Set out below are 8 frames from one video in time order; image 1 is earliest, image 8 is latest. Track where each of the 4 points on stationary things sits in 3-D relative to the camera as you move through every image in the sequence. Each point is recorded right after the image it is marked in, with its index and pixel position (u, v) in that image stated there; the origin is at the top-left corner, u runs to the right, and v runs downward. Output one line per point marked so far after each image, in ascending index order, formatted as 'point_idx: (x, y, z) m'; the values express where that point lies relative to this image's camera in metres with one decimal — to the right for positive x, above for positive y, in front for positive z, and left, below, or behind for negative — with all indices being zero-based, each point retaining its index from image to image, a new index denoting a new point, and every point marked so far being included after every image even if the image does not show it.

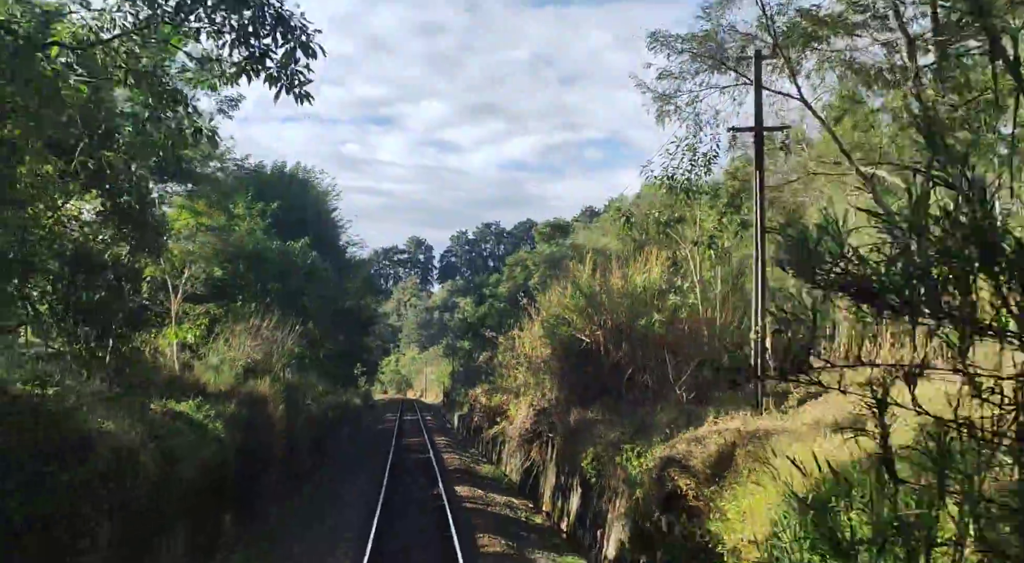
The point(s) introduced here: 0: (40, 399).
0: (-5.5, -1.4, +10.1) m
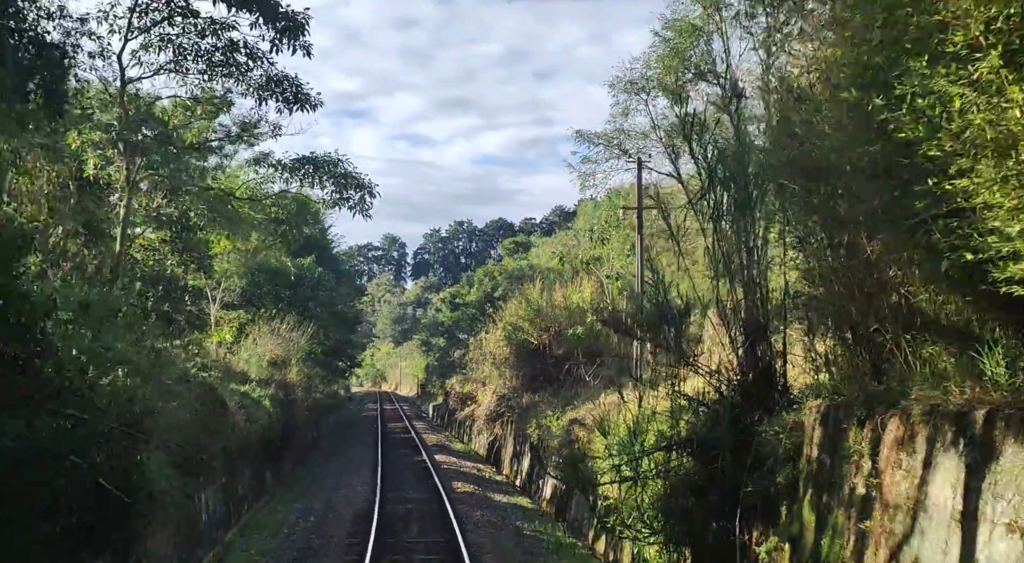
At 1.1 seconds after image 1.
0: (-6.2, -1.9, +17.0) m
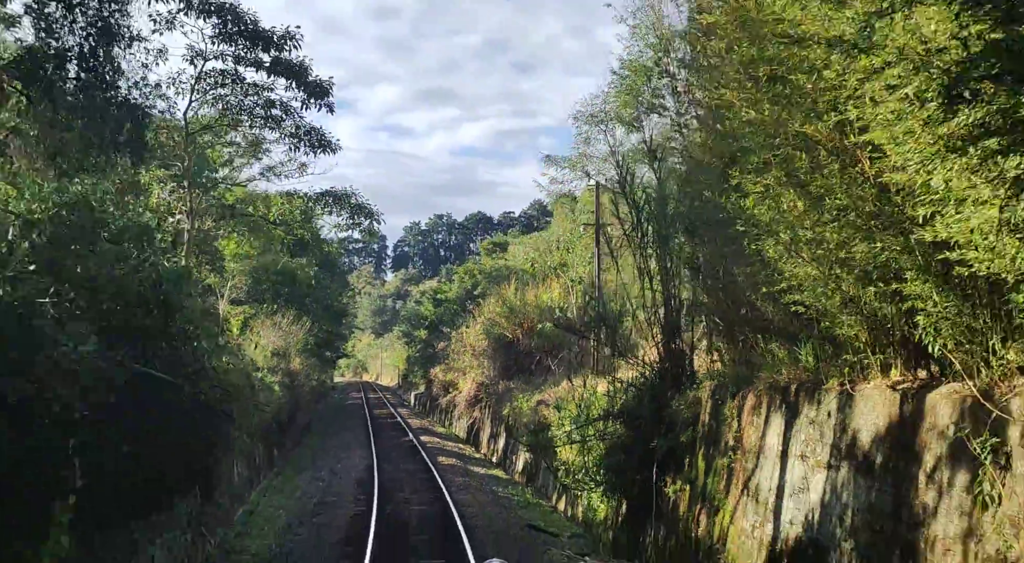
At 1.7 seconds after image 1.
0: (-6.7, -2.0, +20.6) m
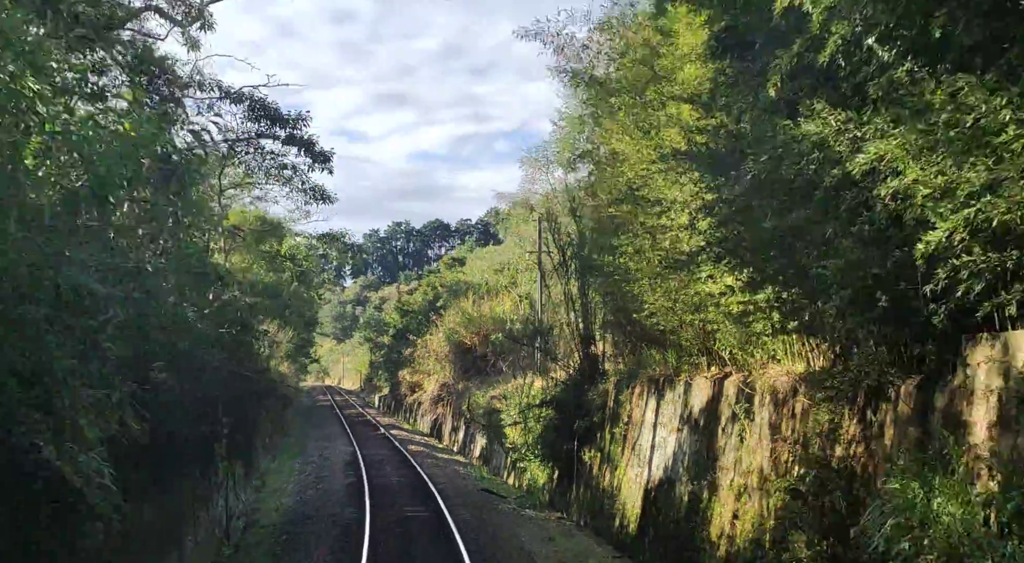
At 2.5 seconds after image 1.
0: (-8.0, -2.6, +25.4) m
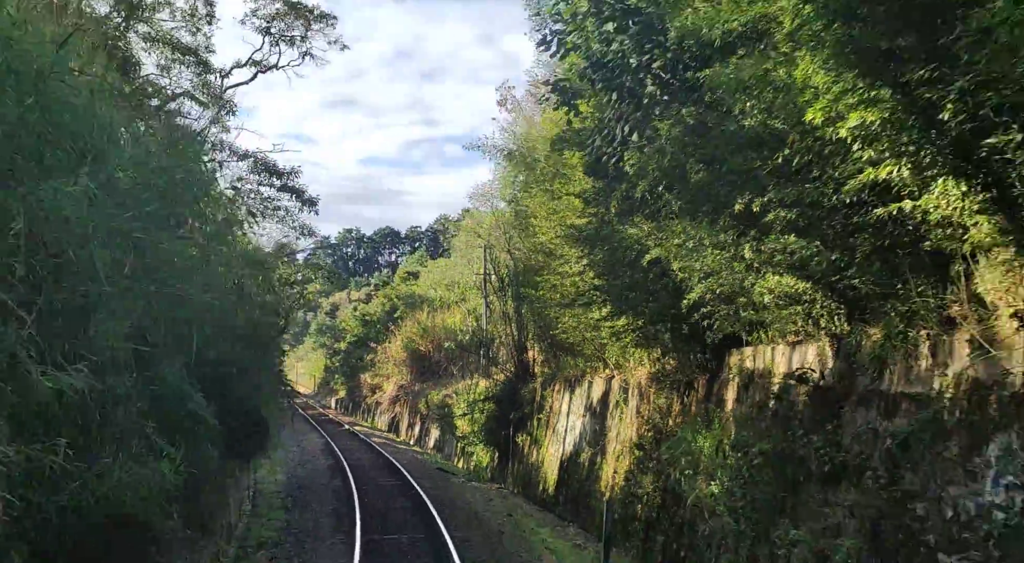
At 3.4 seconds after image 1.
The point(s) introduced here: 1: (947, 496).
0: (-9.7, -3.2, +30.3) m
1: (+3.8, -1.9, +7.4) m
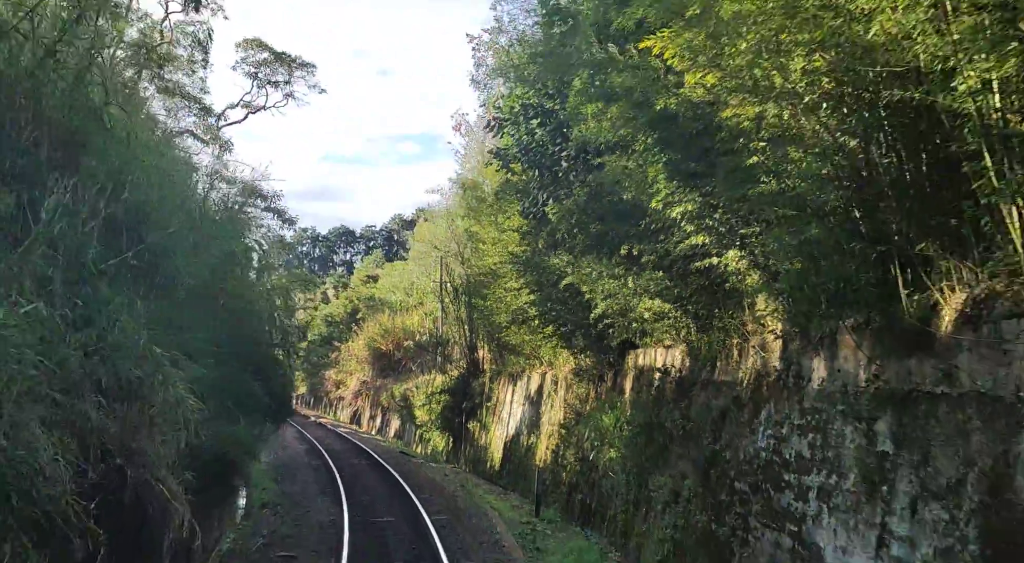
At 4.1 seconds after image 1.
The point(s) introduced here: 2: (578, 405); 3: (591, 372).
0: (-11.6, -3.4, +33.9) m
1: (+3.1, -2.2, +11.8) m
2: (+1.5, -2.8, +19.6) m
3: (+1.8, -2.0, +19.4) m
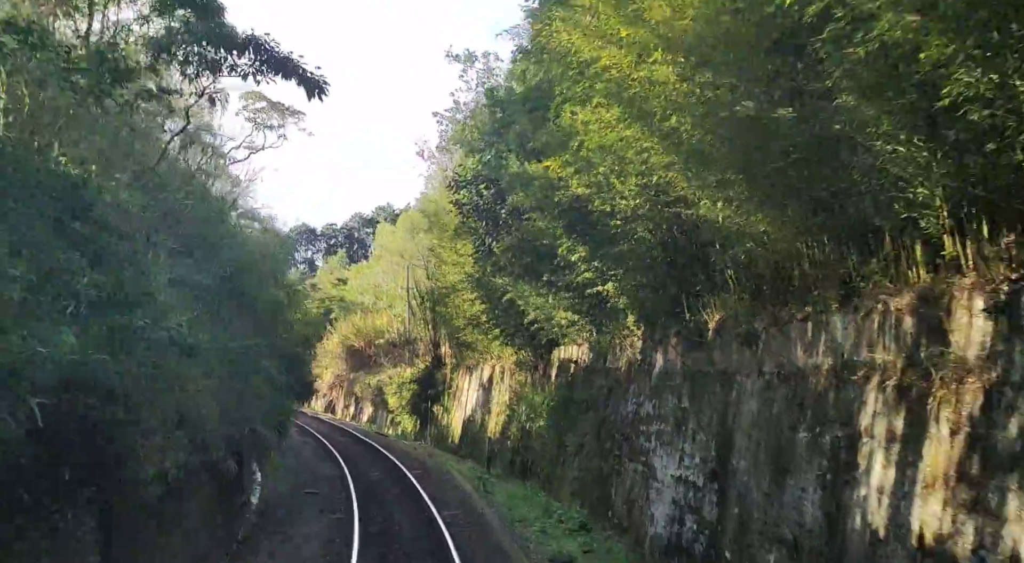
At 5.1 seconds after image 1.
0: (-13.6, -3.8, +39.3) m
1: (+2.2, -2.6, +17.9) m
2: (+0.2, -3.2, +25.6) m
3: (+0.5, -2.4, +25.4) m
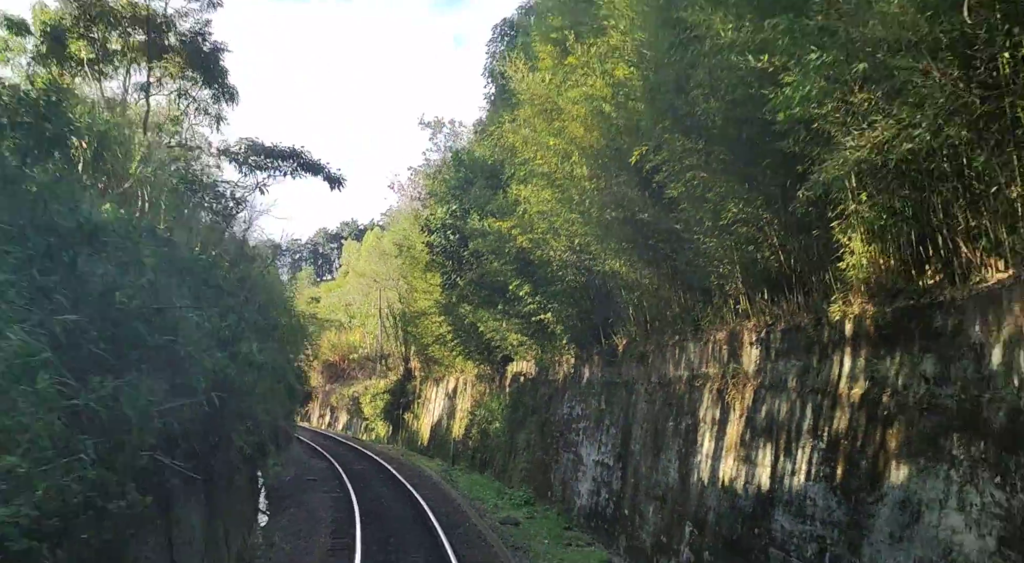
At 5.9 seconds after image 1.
0: (-15.5, -4.8, +43.3) m
1: (+1.2, -3.4, +22.6) m
2: (-1.1, -4.0, +30.2) m
3: (-0.9, -3.3, +30.0) m
